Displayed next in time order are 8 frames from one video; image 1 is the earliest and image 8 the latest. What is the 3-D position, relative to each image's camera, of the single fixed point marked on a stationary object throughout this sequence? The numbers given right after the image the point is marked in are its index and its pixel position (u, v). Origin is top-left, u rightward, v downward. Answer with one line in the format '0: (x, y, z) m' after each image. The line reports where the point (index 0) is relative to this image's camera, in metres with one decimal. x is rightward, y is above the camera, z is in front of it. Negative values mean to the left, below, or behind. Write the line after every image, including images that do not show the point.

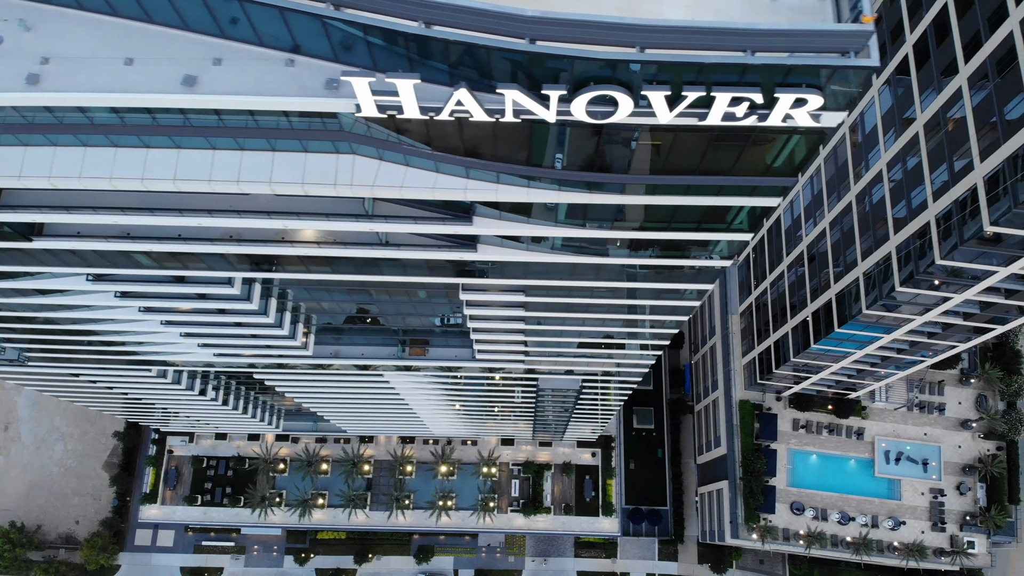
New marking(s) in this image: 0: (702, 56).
0: (+2.7, +3.4, +17.5) m
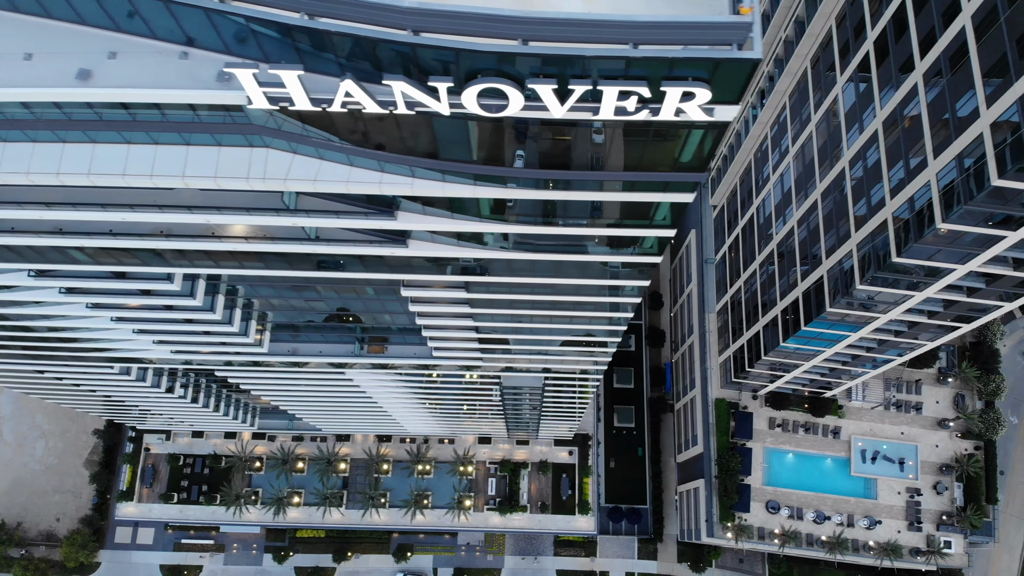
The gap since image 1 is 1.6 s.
0: (+1.0, +3.5, +17.3) m
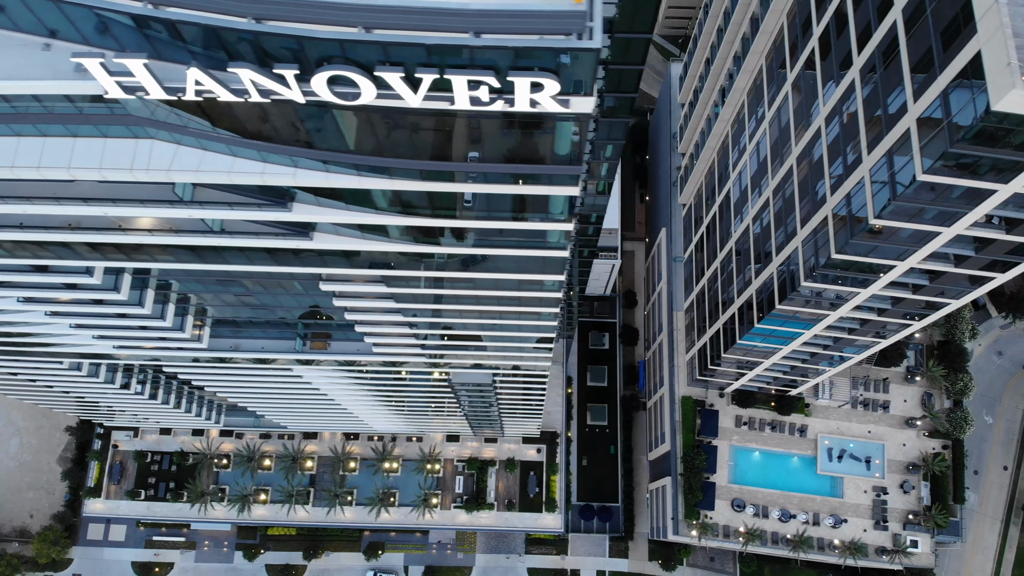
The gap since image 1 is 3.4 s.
0: (-1.3, +3.6, +17.1) m
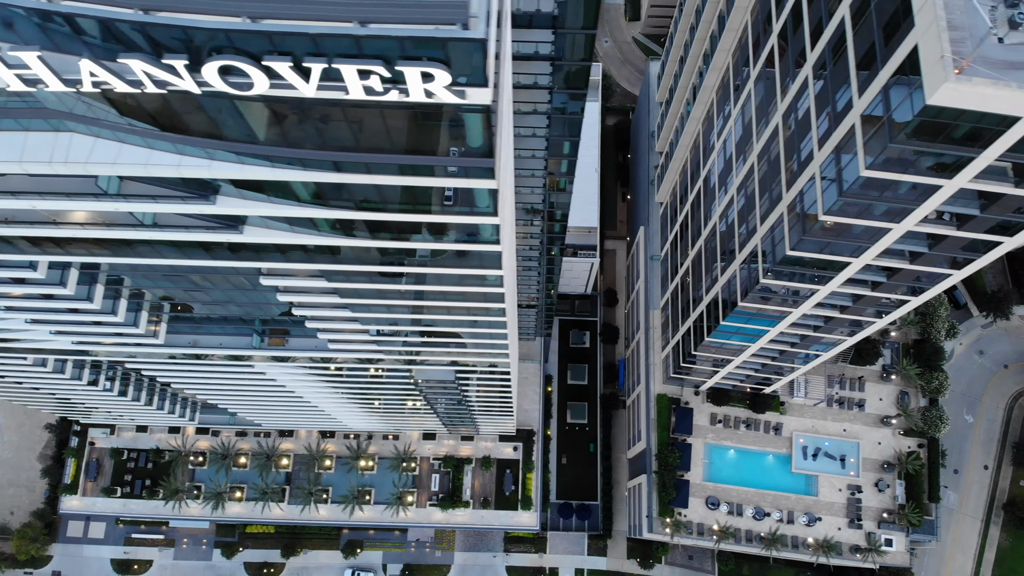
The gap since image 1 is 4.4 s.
0: (-2.9, +3.8, +17.1) m
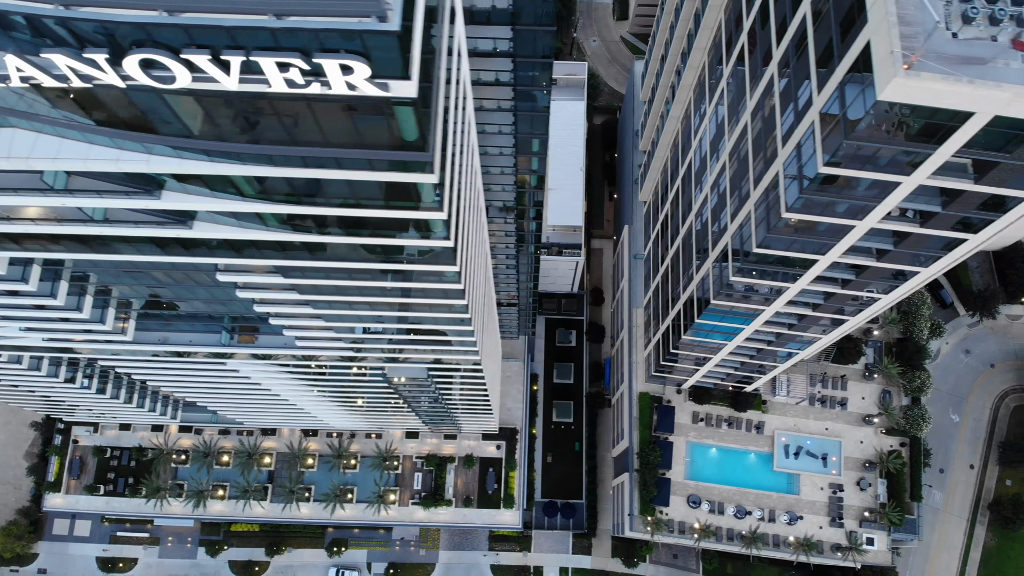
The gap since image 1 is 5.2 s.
0: (-4.1, +3.9, +17.1) m
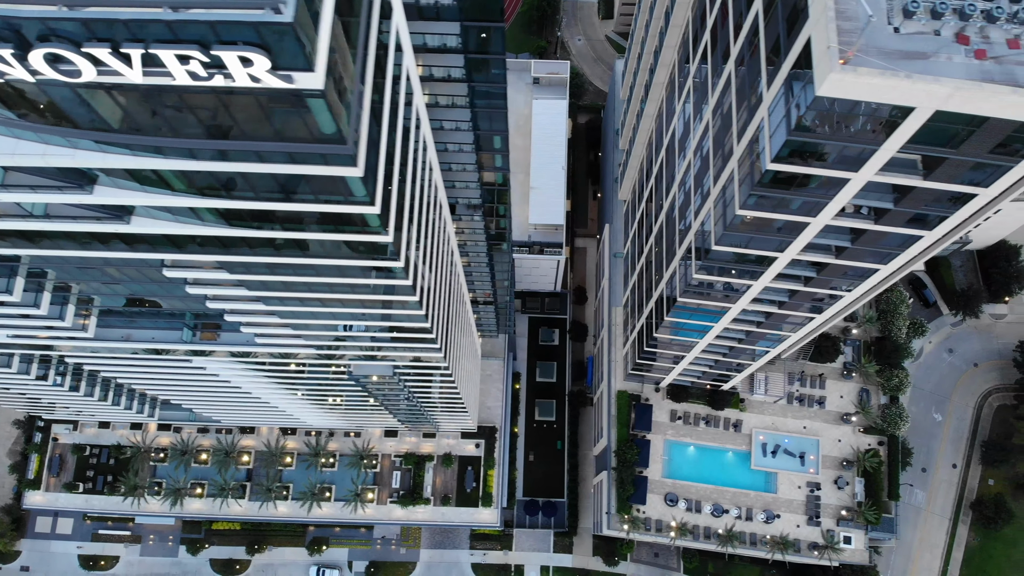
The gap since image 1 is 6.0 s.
0: (-5.6, +4.0, +17.2) m
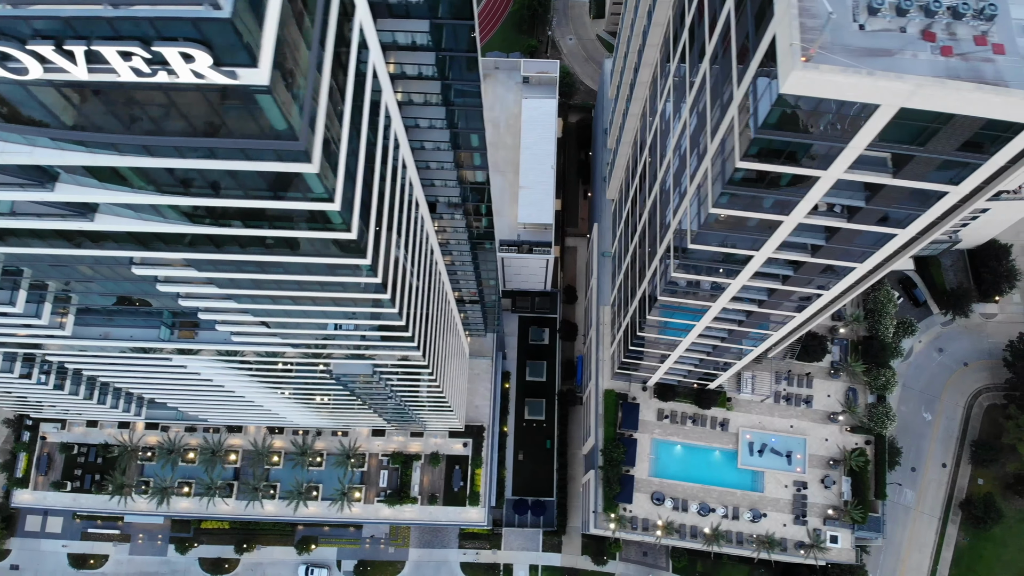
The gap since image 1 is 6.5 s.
0: (-6.5, +4.1, +17.2) m
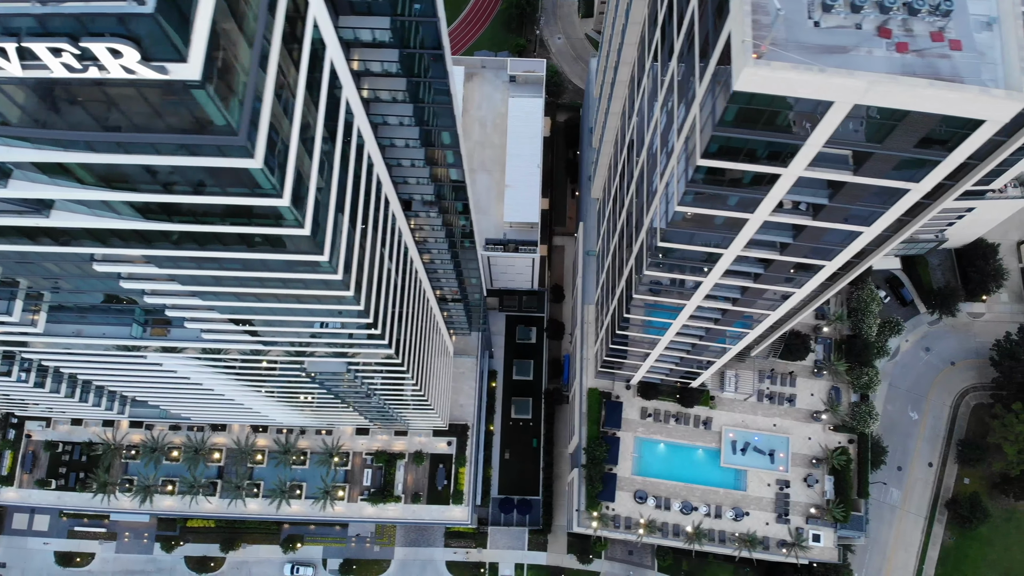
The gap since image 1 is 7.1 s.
0: (-7.6, +4.2, +17.3) m
